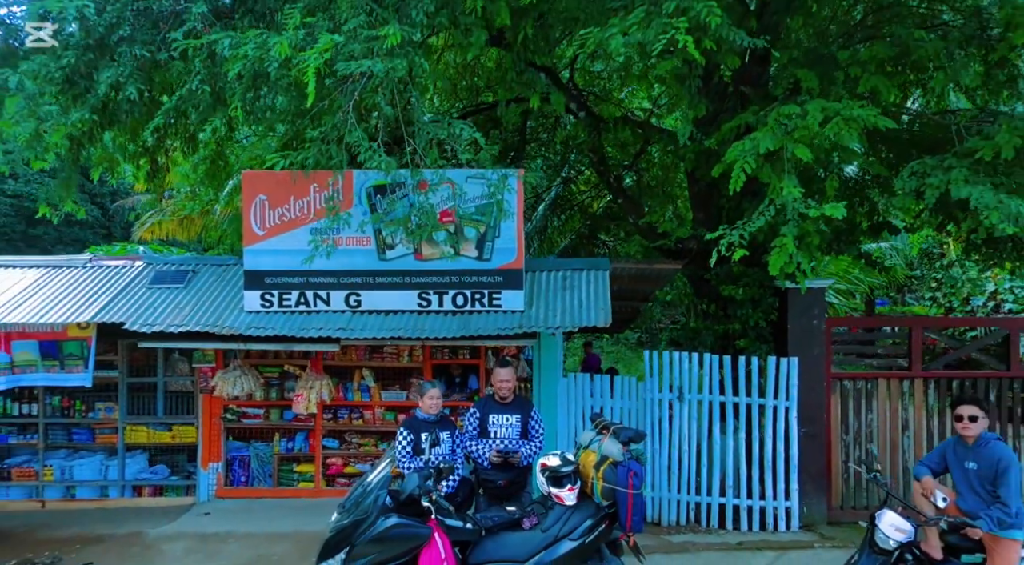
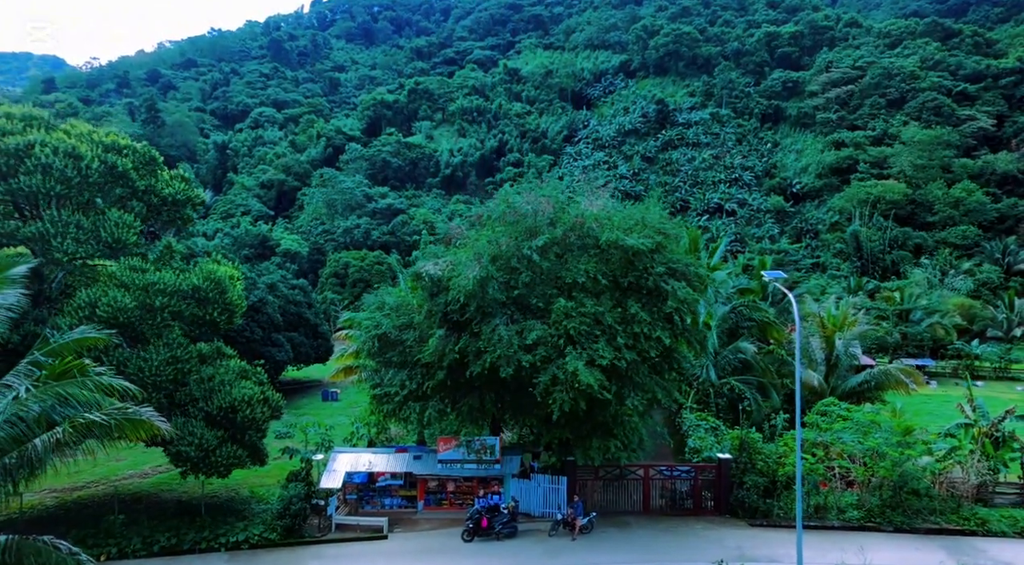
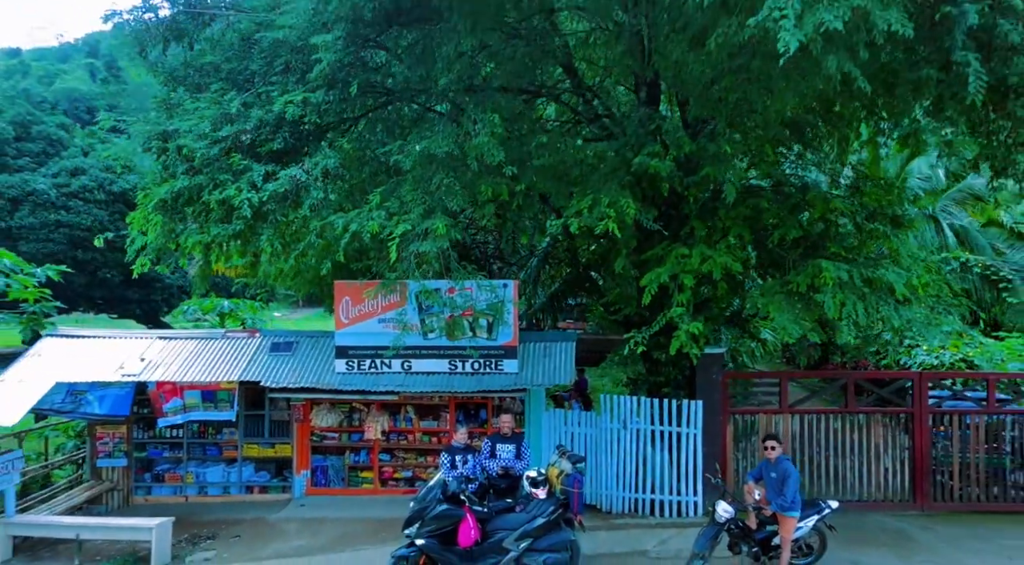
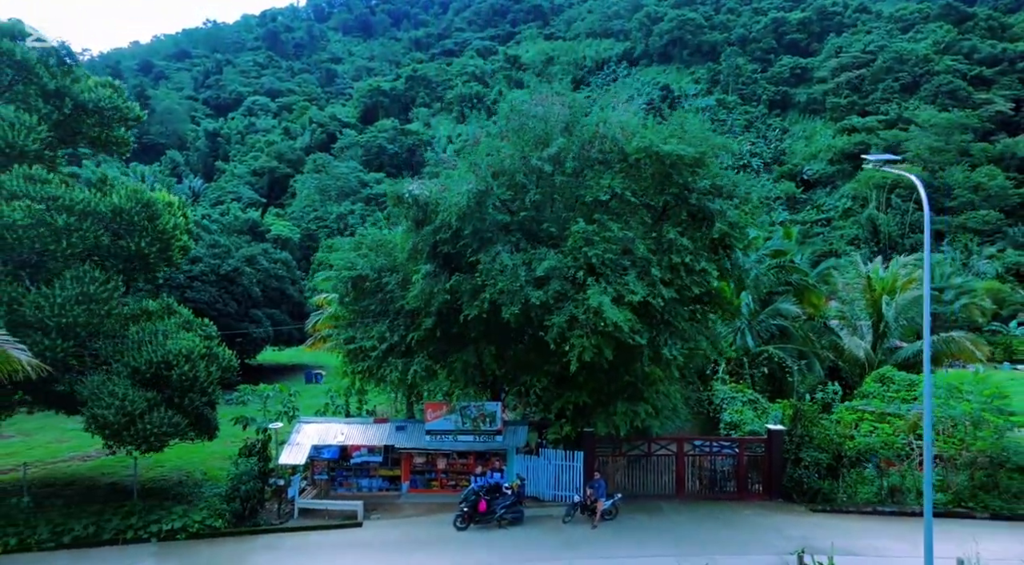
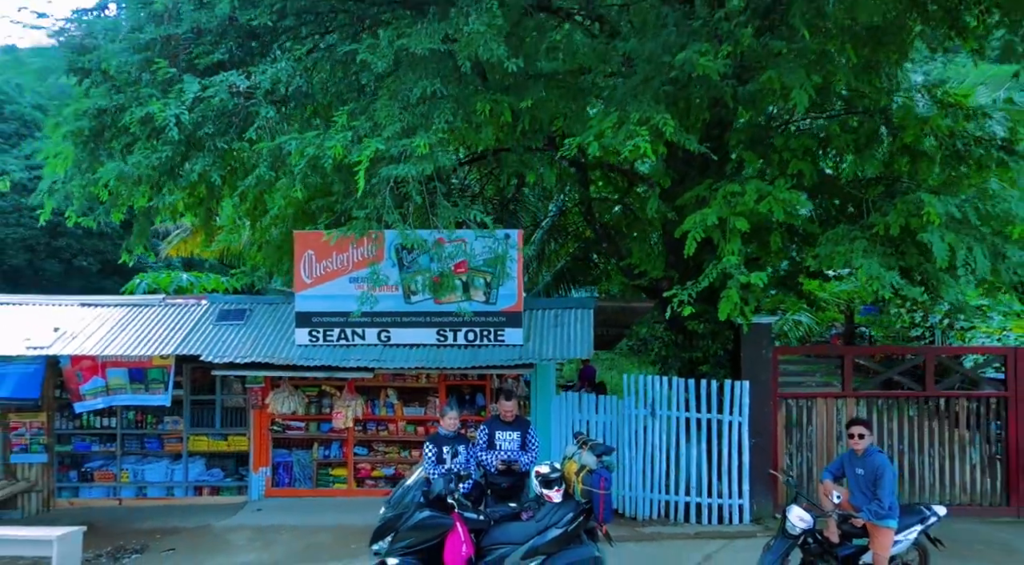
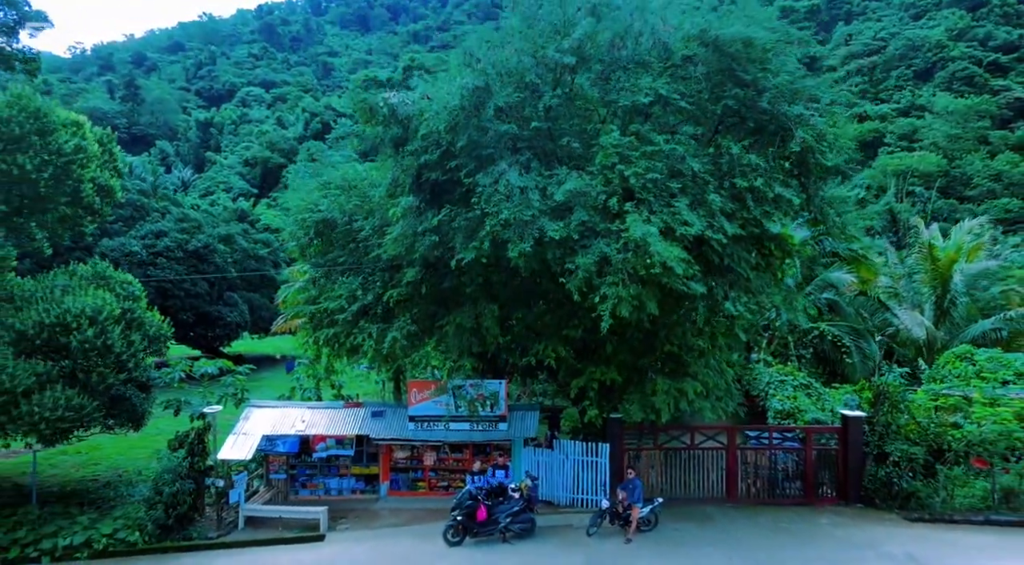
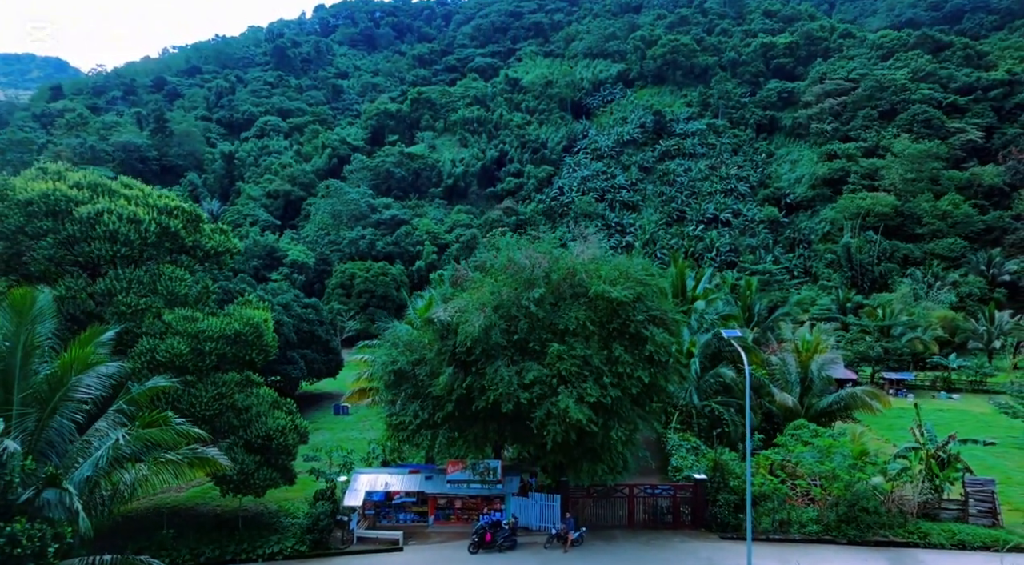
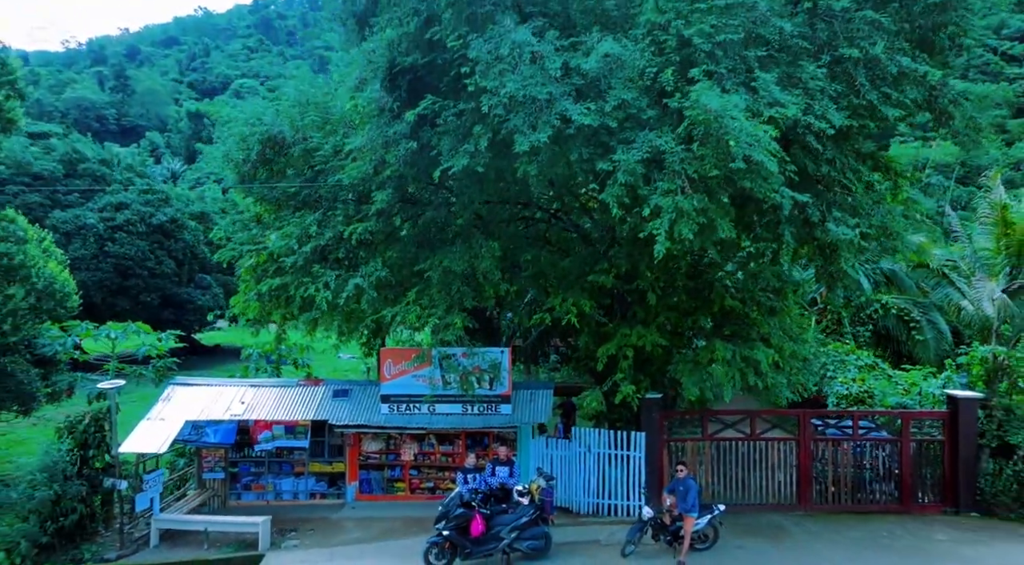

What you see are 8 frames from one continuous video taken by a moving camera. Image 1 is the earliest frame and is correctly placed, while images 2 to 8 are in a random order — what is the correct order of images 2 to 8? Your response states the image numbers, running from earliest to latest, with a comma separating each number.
5, 3, 8, 6, 4, 2, 7
